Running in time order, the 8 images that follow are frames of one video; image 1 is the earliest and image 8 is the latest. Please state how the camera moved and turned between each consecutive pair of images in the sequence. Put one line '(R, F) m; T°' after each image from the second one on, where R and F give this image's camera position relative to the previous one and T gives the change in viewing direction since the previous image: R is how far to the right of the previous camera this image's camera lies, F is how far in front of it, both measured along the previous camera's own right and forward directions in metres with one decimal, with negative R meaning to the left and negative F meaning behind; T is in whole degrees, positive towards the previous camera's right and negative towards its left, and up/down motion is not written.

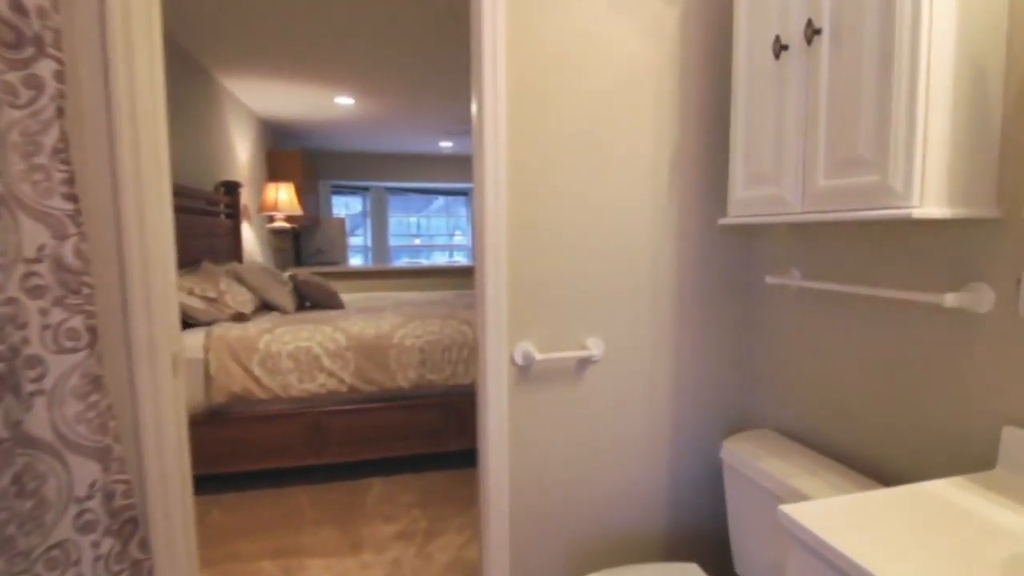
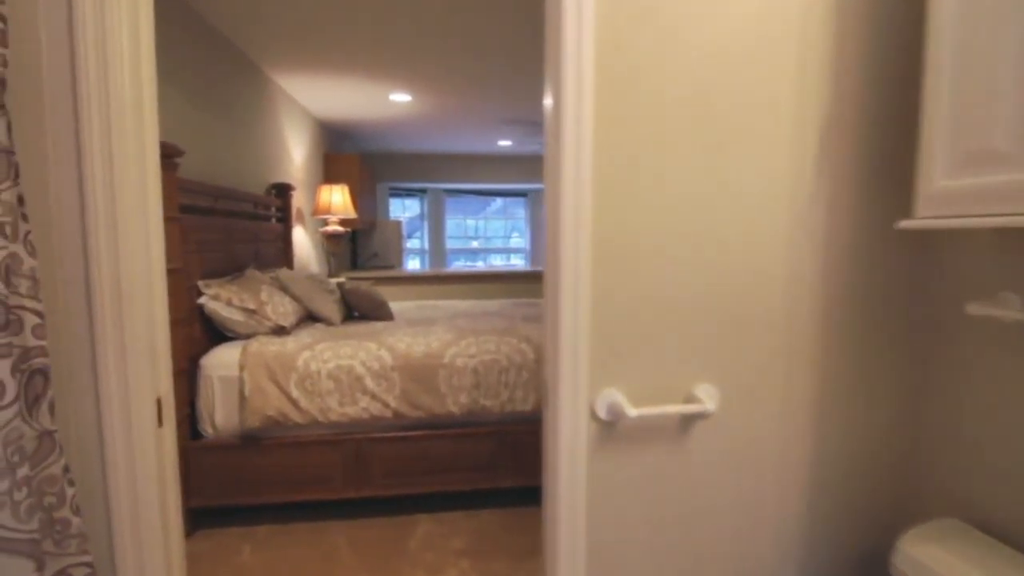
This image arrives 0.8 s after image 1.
(-0.1, +0.4) m; -6°
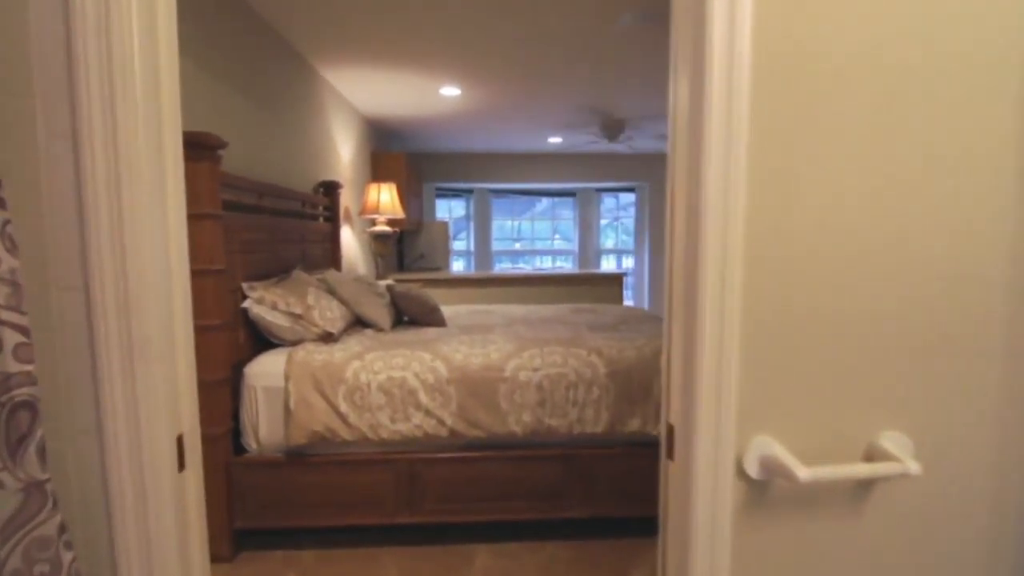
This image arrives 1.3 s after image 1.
(-0.1, +0.3) m; -4°
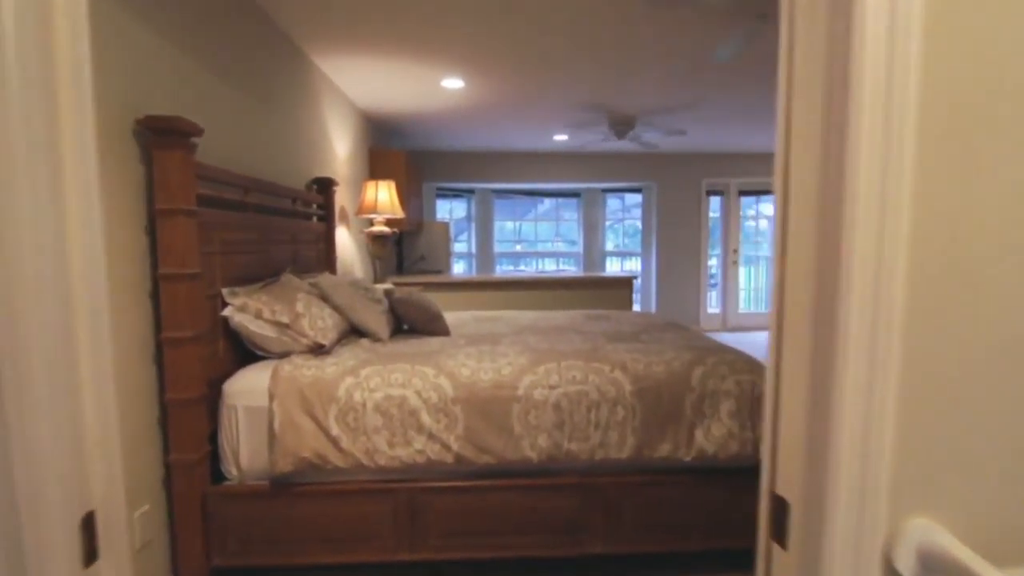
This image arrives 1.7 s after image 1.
(-0.1, +0.3) m; 0°
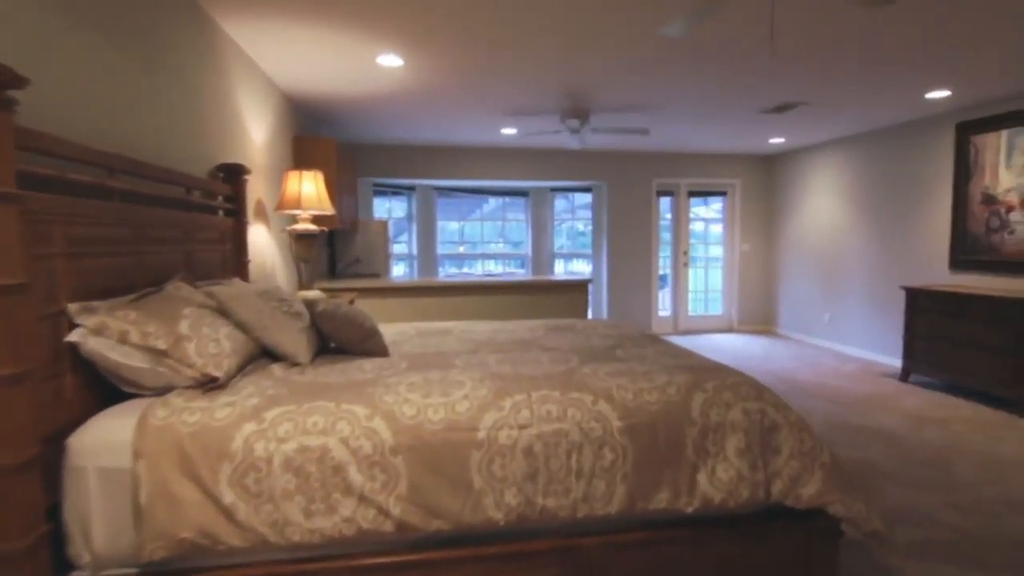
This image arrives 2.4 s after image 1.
(0.0, +0.4) m; +6°
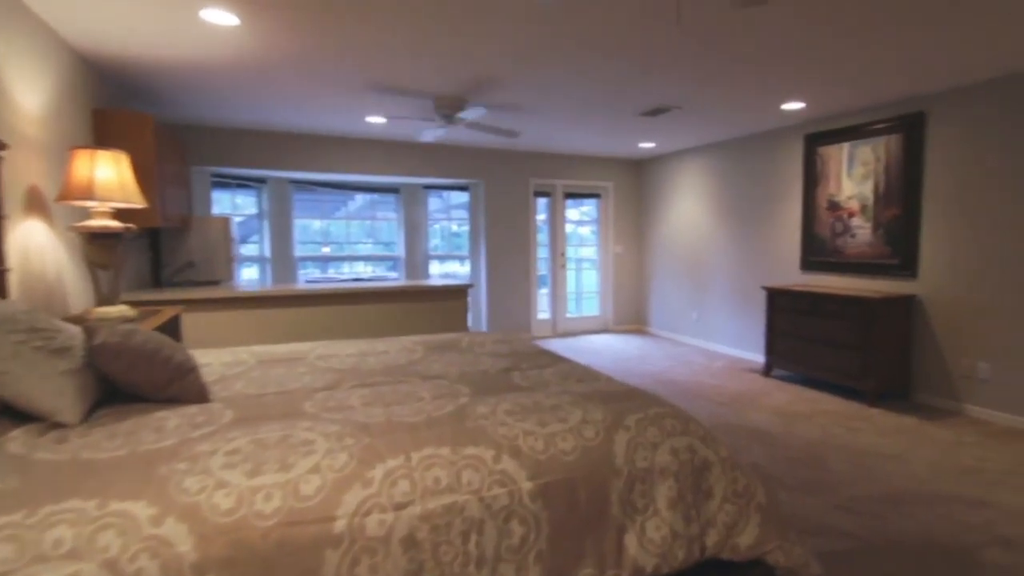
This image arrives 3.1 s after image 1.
(0.0, +0.4) m; +14°
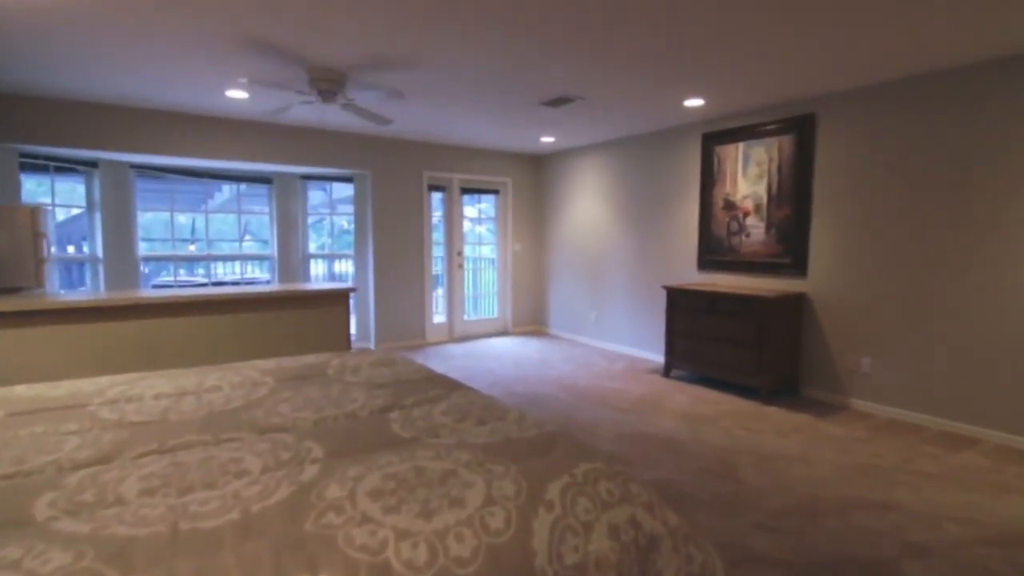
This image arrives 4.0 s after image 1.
(+0.1, +0.4) m; +11°
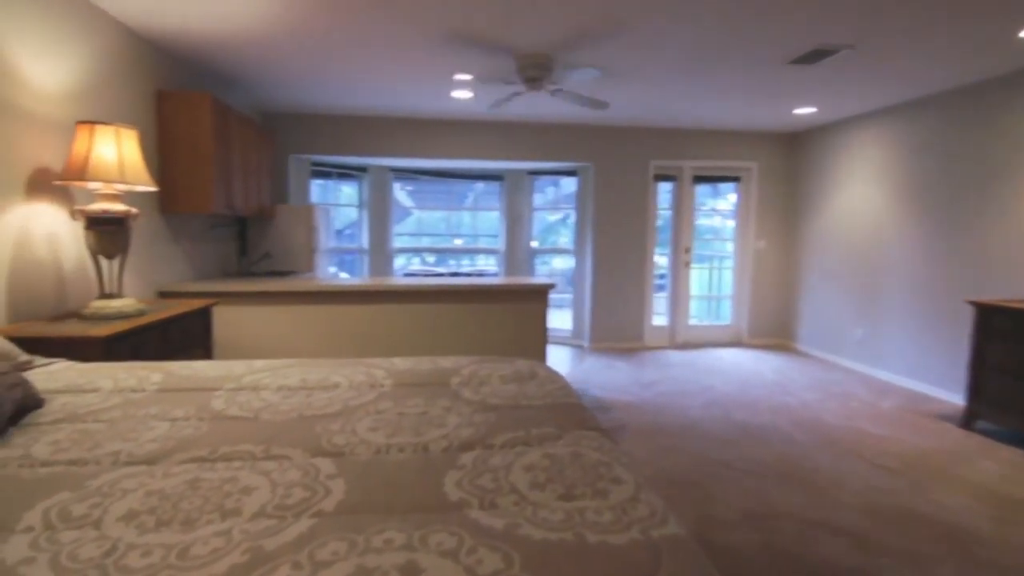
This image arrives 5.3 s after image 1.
(+0.2, +0.5) m; -26°
